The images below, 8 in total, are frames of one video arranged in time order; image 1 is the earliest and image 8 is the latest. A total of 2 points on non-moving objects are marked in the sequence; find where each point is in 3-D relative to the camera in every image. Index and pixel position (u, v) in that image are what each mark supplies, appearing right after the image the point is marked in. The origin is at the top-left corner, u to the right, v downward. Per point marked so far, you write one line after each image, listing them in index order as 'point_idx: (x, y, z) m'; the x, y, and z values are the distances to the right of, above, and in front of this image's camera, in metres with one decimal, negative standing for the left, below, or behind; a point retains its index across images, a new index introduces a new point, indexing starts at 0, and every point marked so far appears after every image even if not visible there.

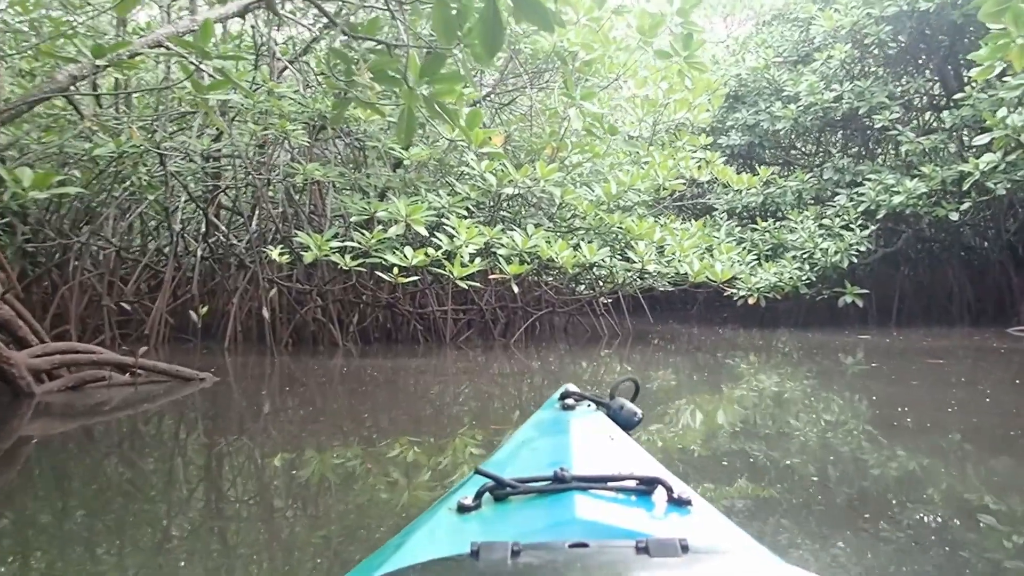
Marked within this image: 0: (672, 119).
0: (+0.9, +0.9, +5.3) m
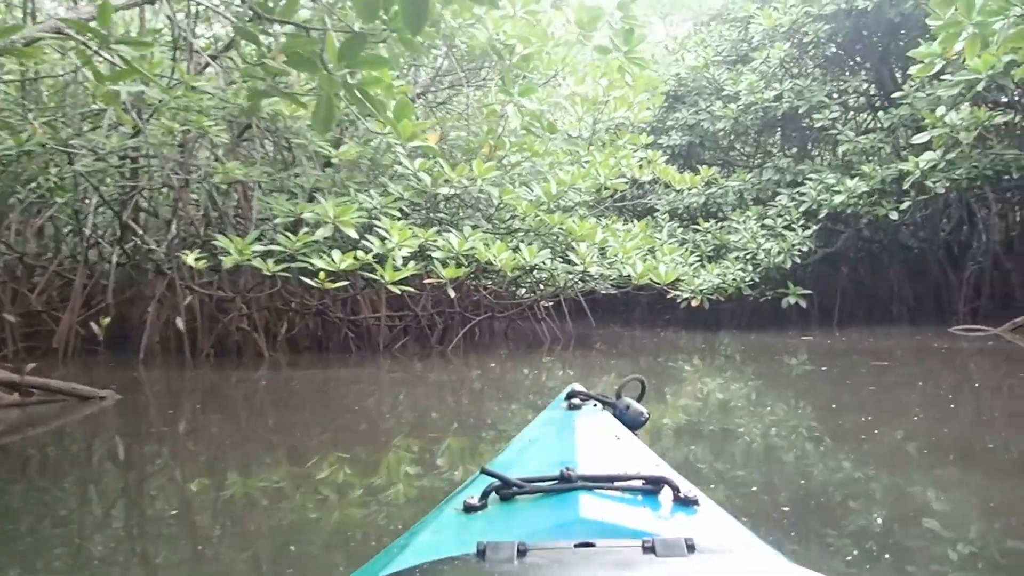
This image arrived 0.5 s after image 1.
0: (+0.5, +0.9, +5.2) m
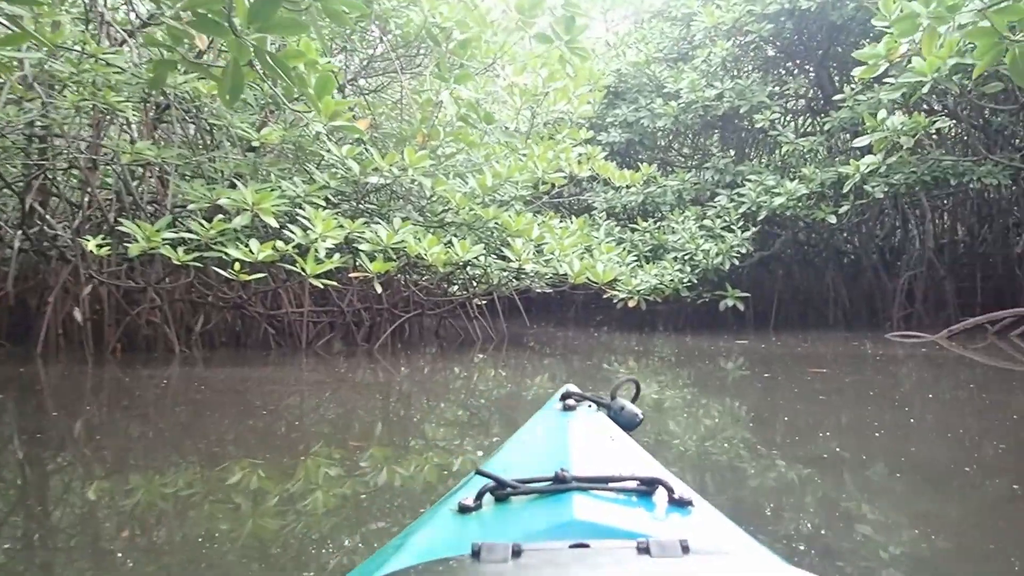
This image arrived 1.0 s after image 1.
0: (+0.2, +0.9, +5.0) m
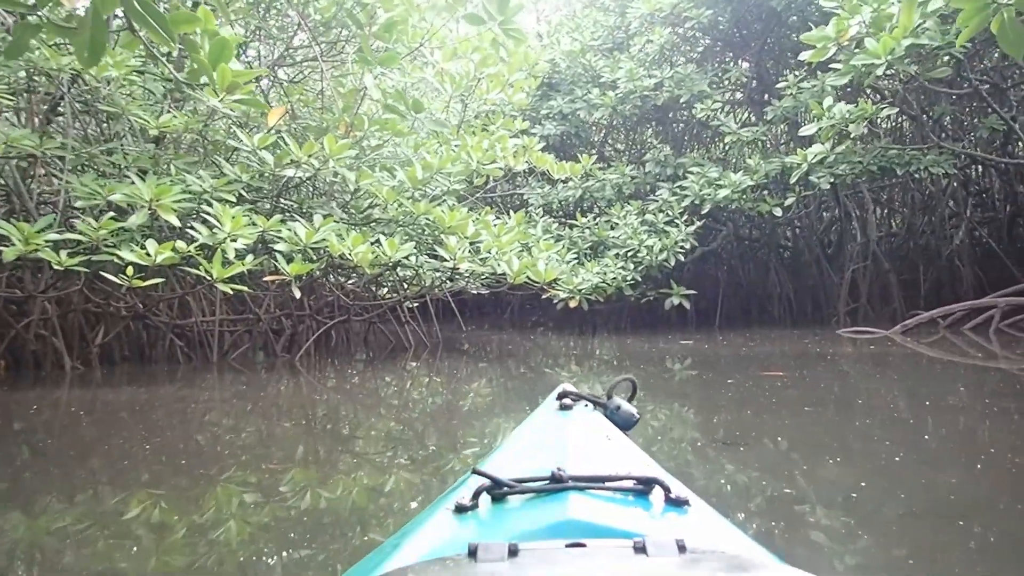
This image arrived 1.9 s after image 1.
0: (-0.1, +0.9, +4.7) m
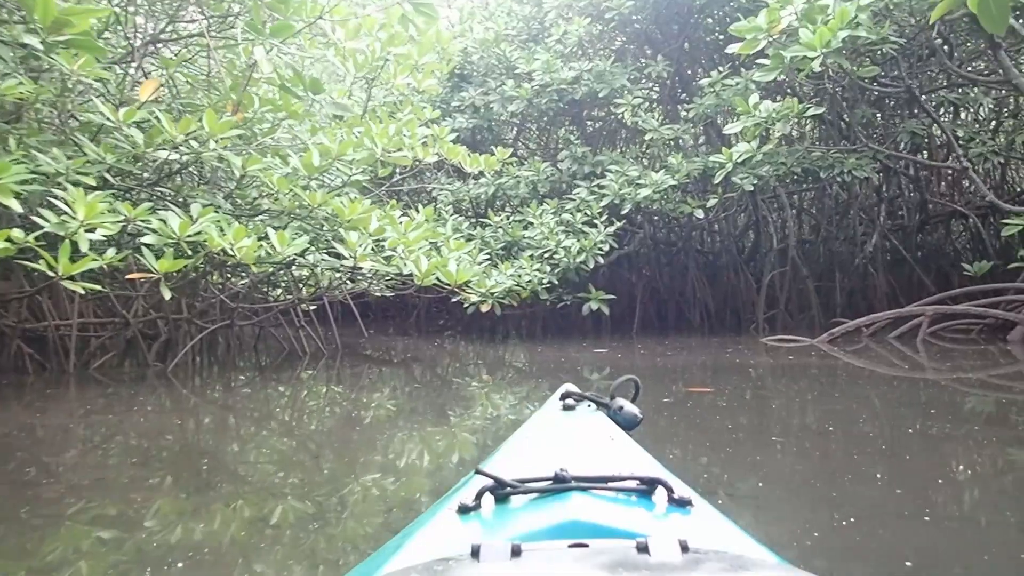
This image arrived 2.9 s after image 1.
0: (-0.5, +0.9, +4.3) m
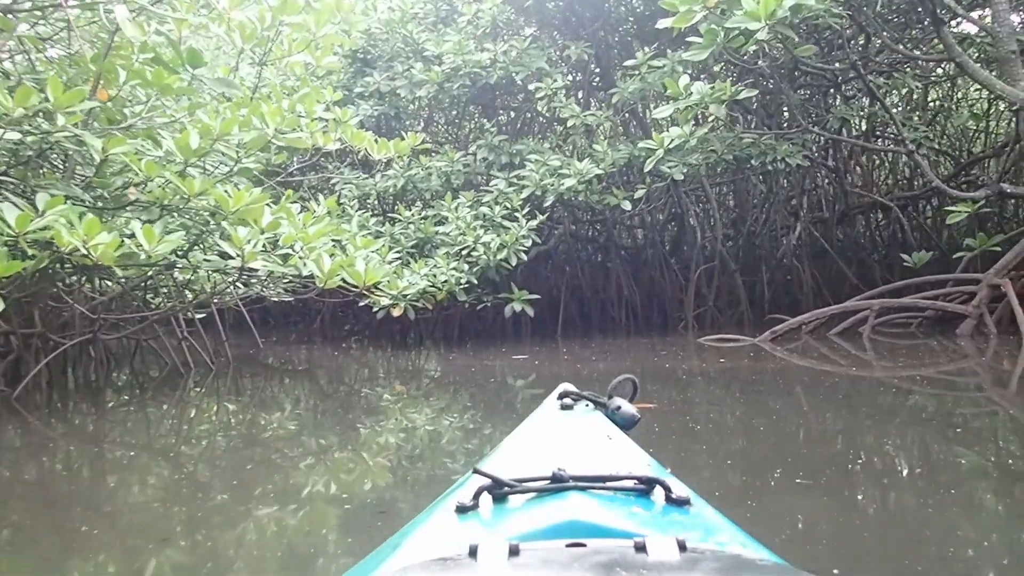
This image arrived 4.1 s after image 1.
0: (-0.9, +0.9, +3.8) m
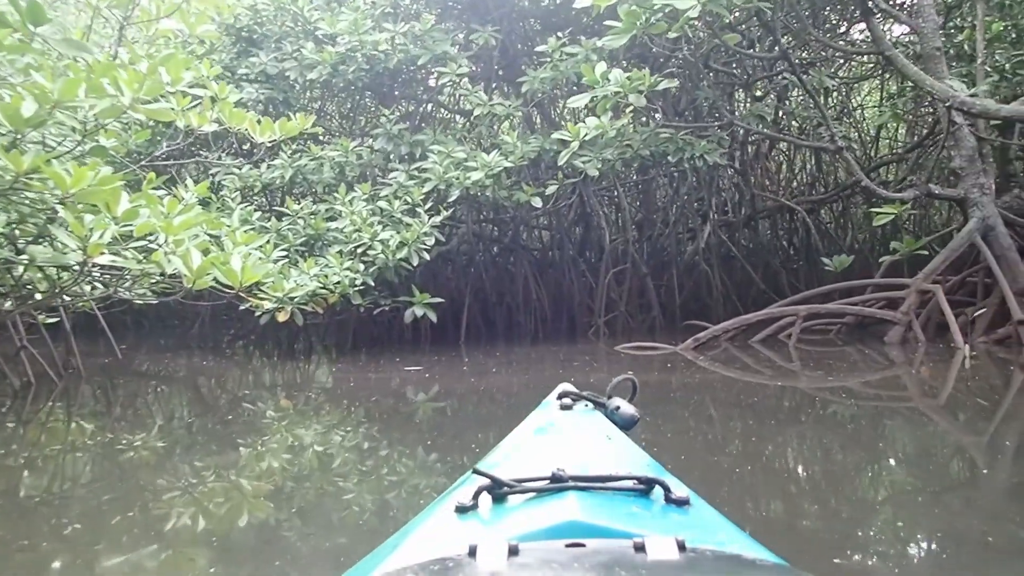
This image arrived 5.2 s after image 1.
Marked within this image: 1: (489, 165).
0: (-1.2, +0.9, +3.3) m
1: (-0.1, +0.6, +4.5) m
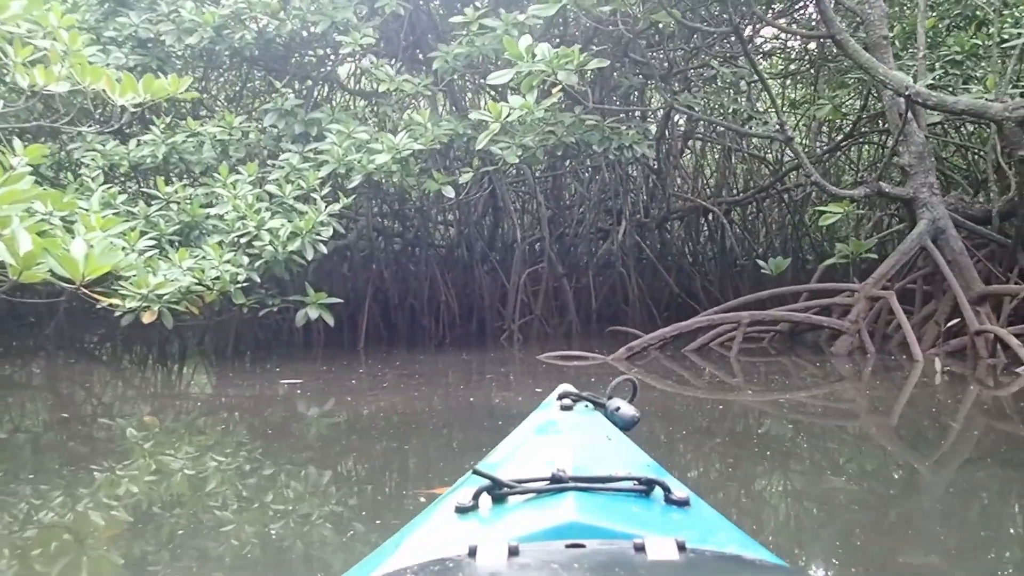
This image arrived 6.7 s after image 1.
0: (-1.4, +0.9, +2.6) m
1: (-0.5, +0.6, +4.0) m
